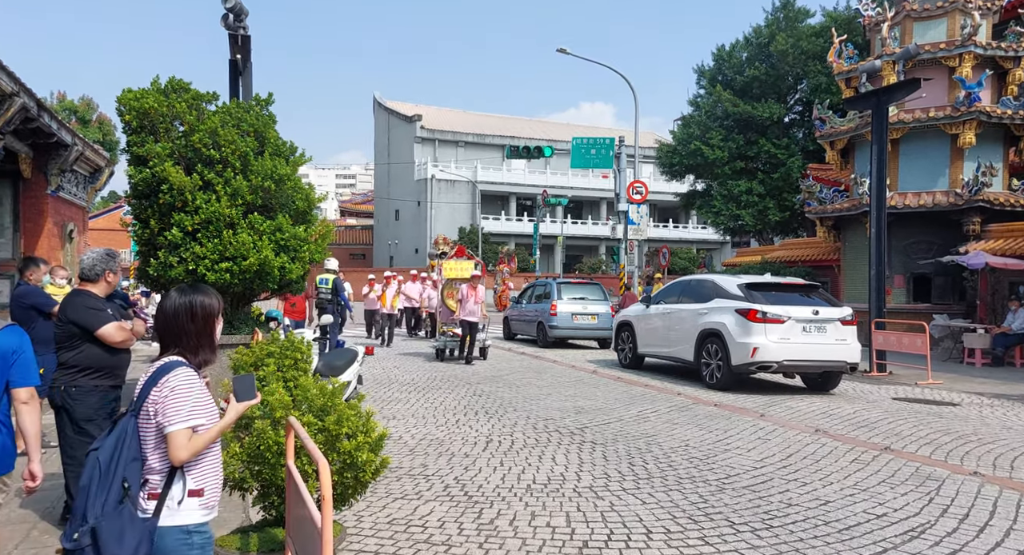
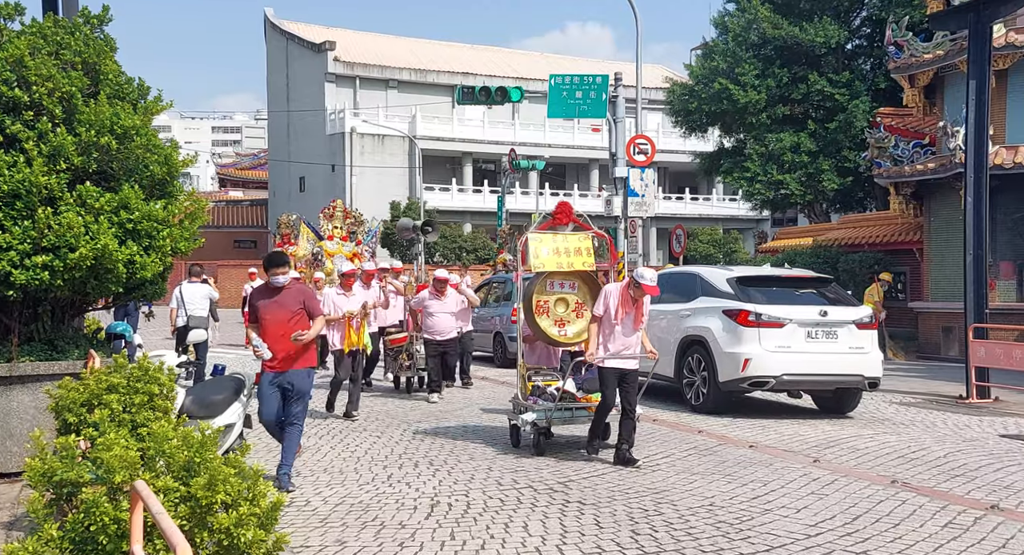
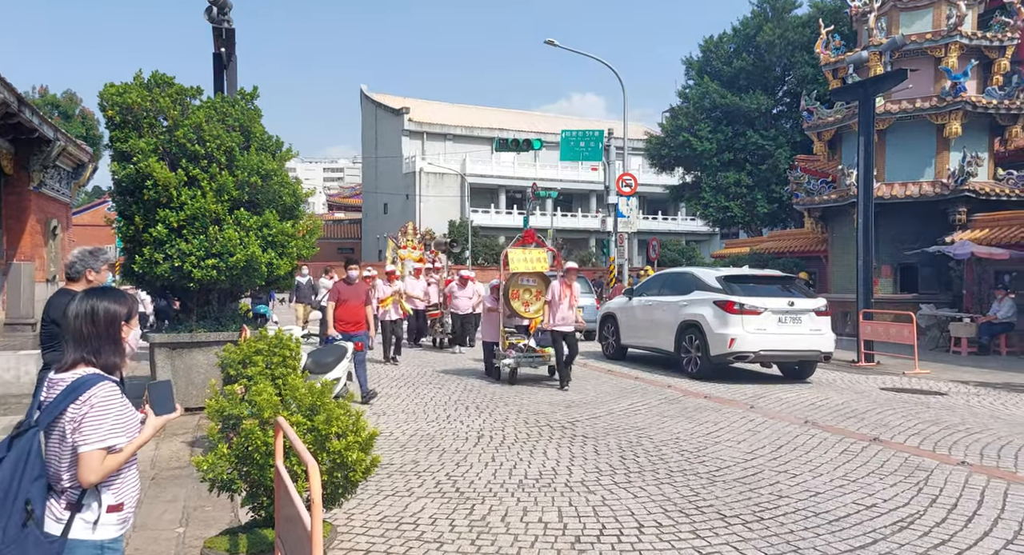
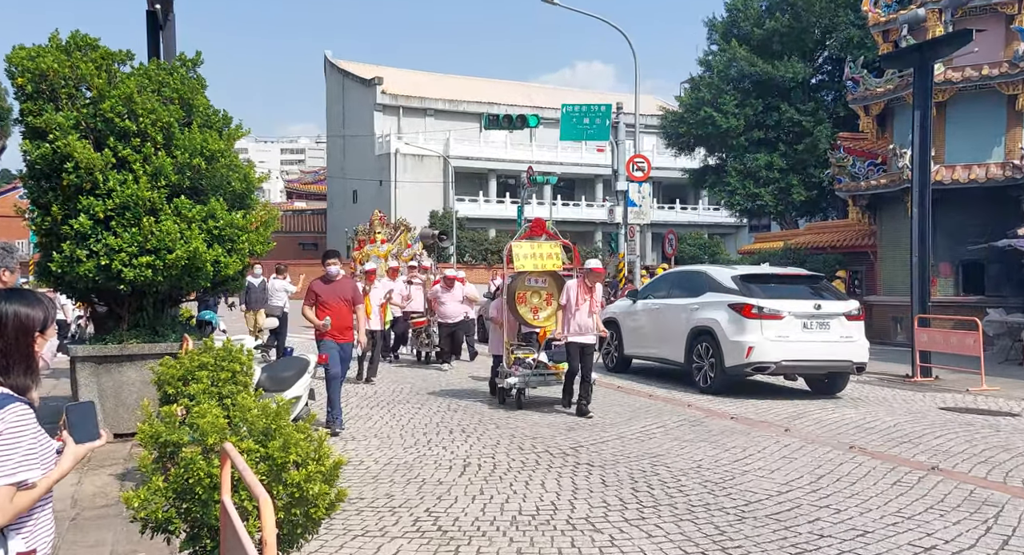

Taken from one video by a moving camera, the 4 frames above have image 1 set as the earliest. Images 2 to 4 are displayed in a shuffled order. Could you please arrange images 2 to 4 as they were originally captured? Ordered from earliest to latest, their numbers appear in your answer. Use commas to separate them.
3, 4, 2
